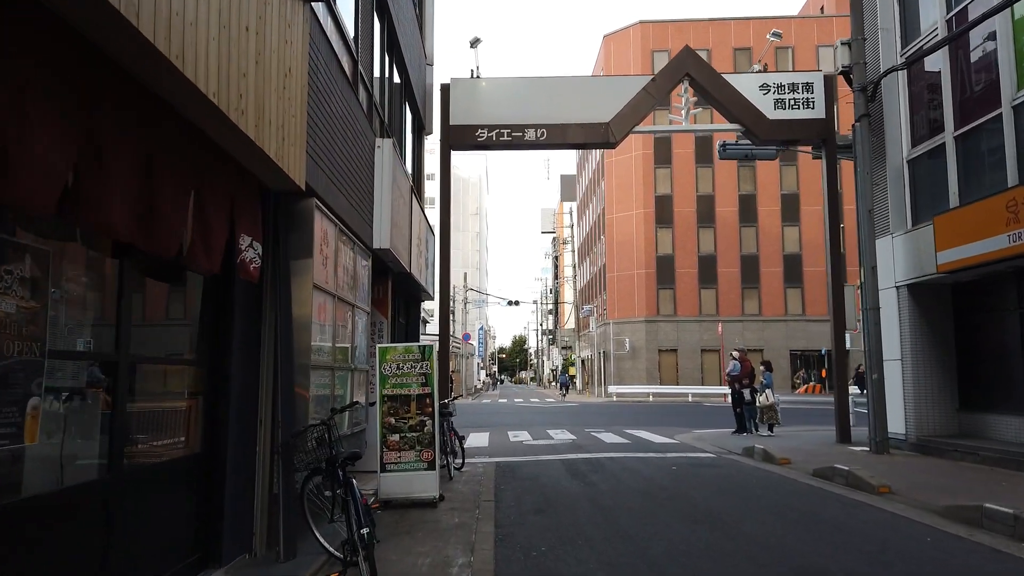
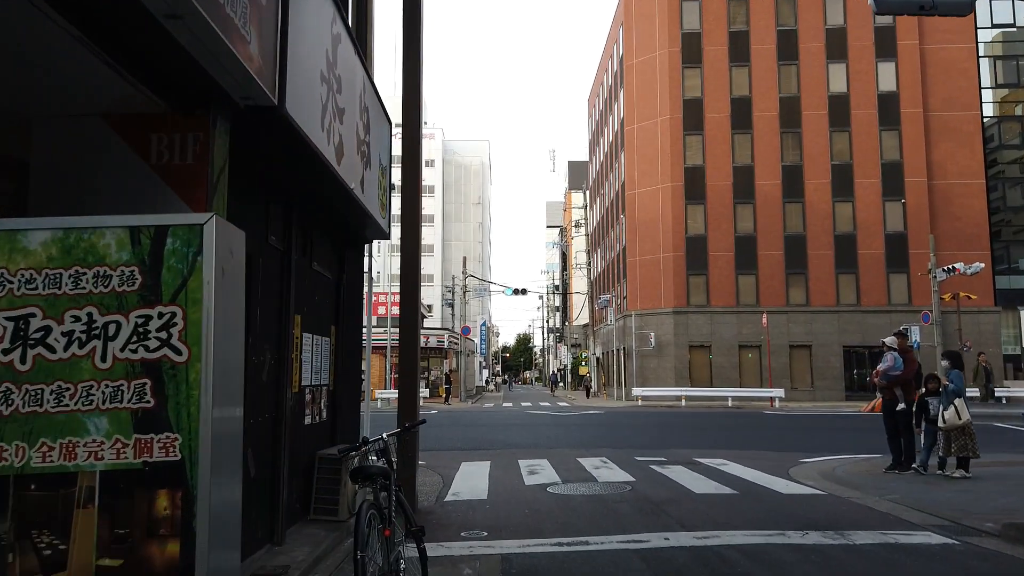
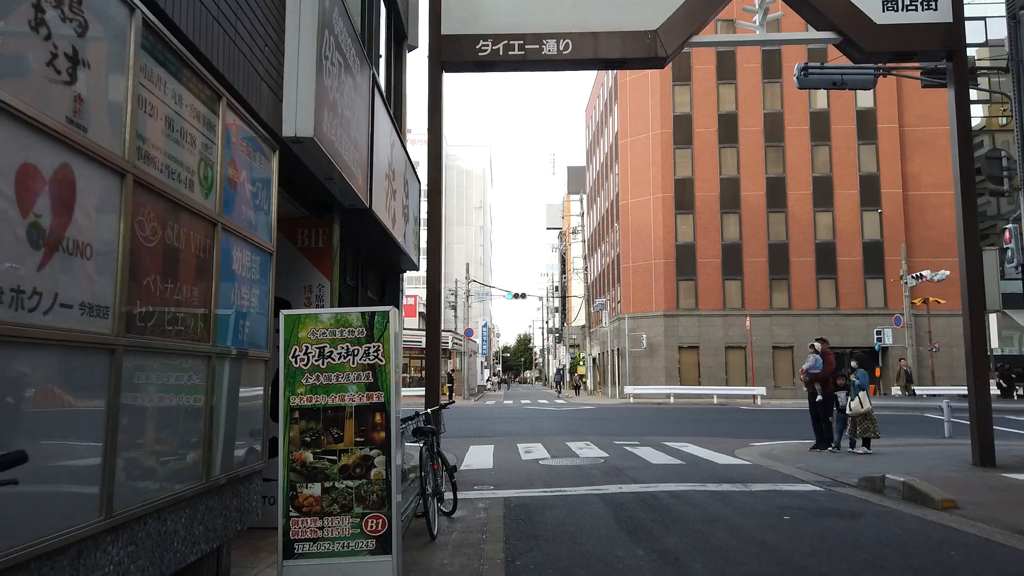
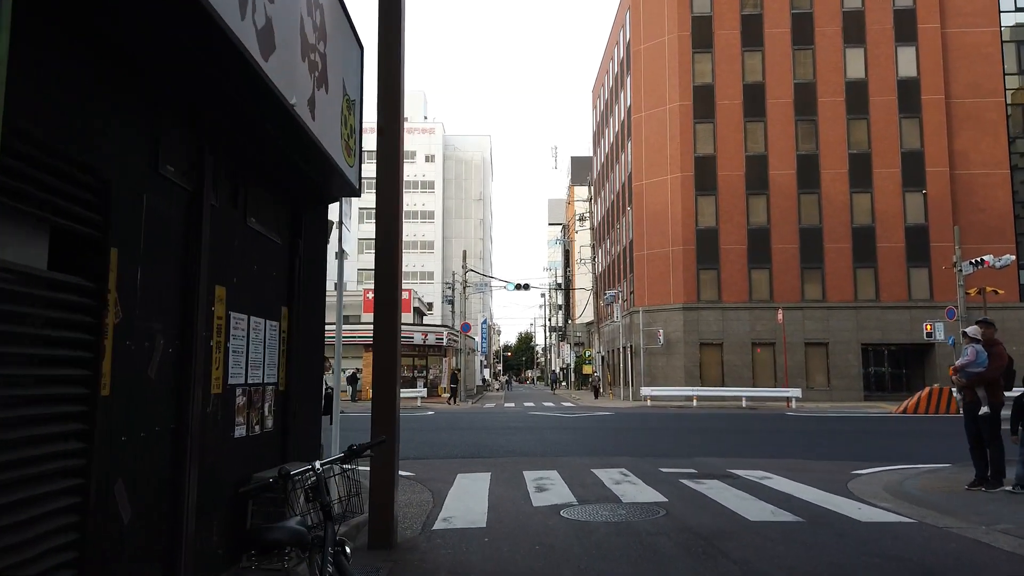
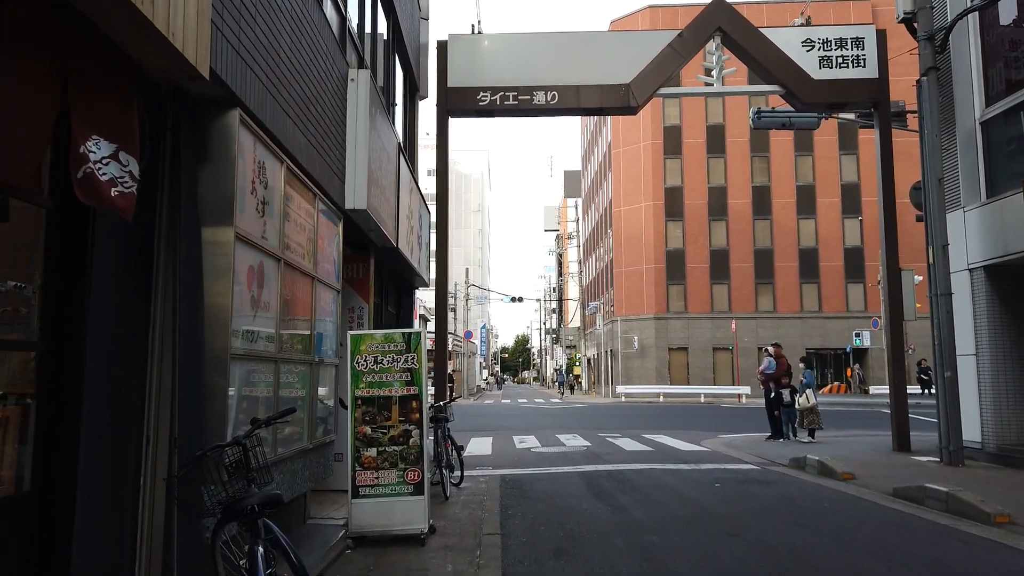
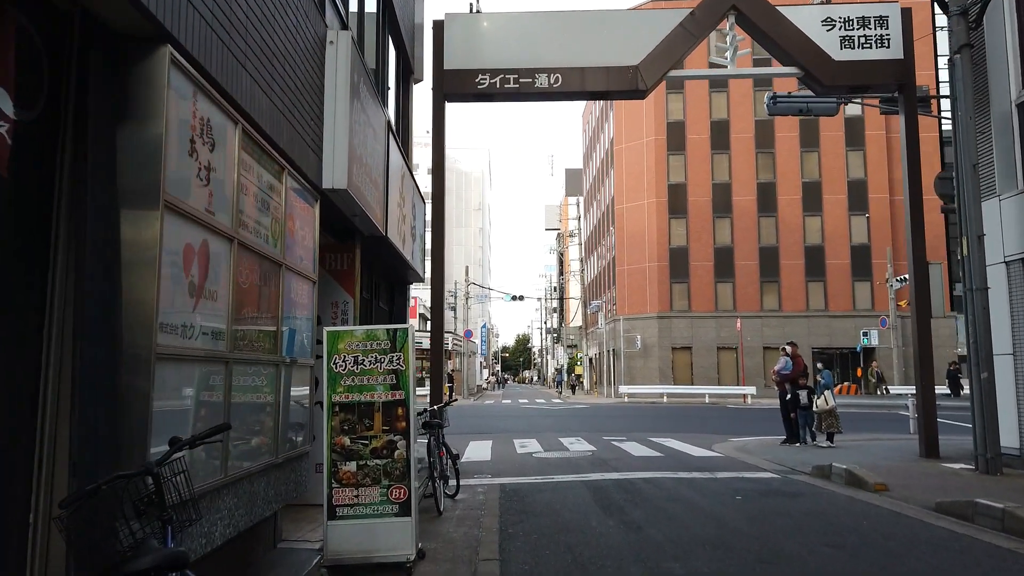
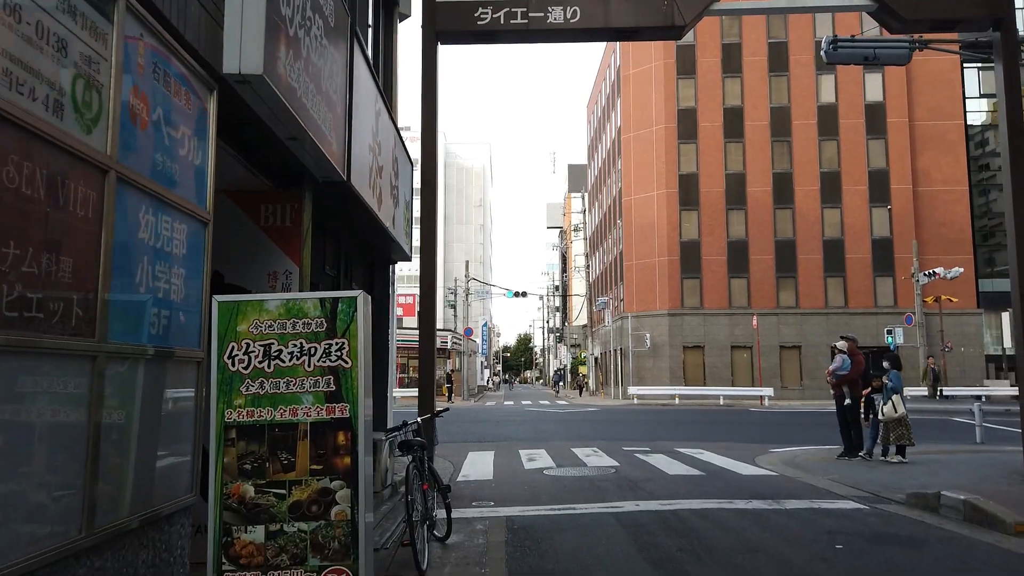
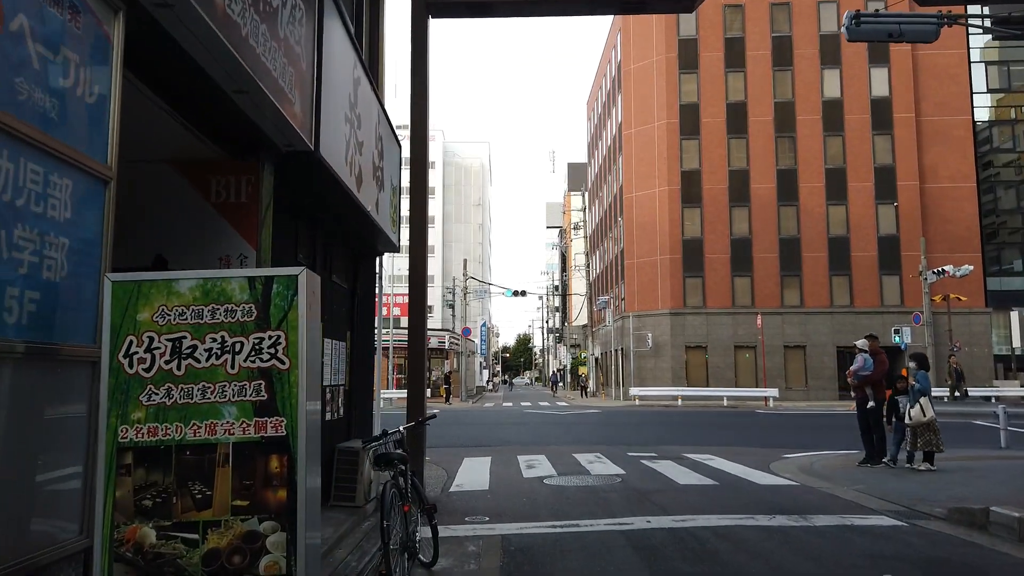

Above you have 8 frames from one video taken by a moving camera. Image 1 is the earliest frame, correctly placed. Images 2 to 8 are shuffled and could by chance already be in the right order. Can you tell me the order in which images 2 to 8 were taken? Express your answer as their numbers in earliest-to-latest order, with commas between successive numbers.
5, 6, 3, 7, 8, 2, 4
